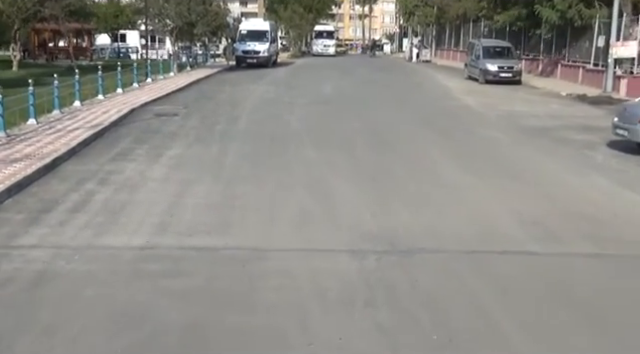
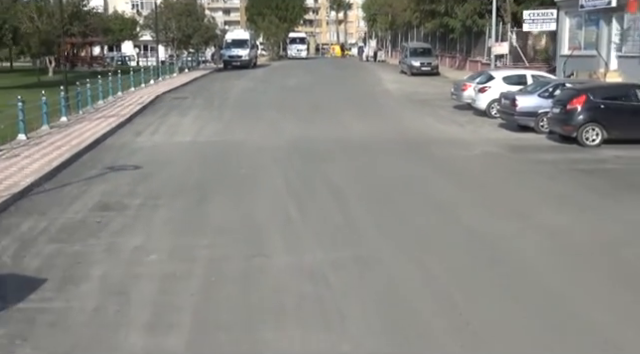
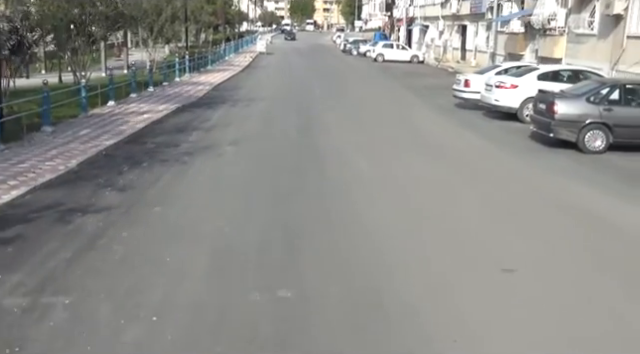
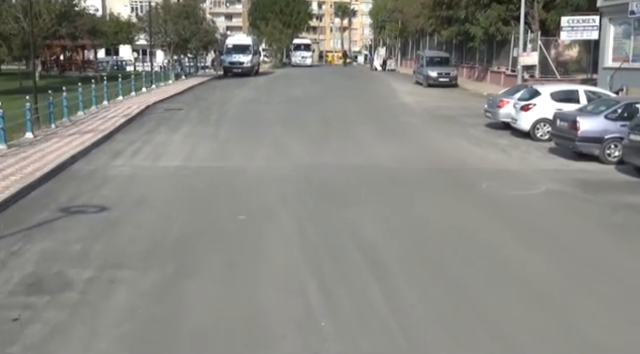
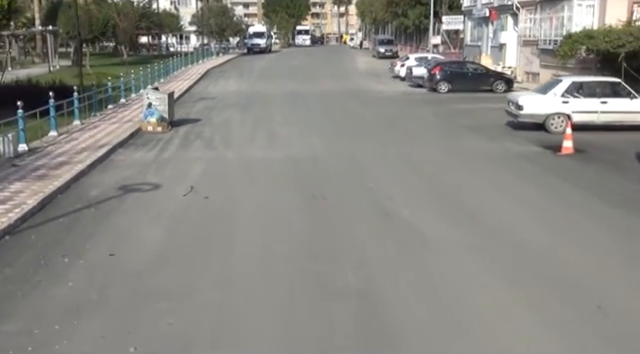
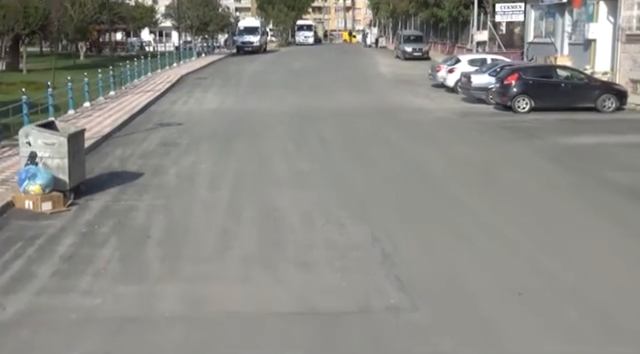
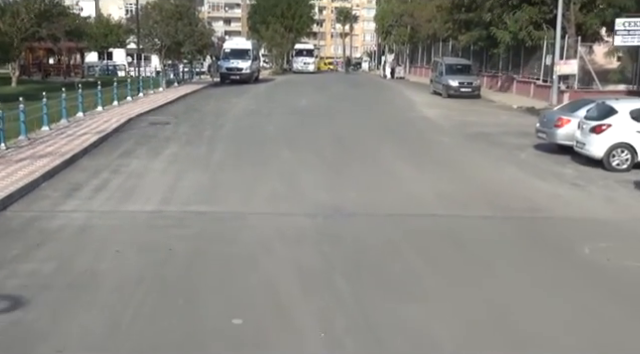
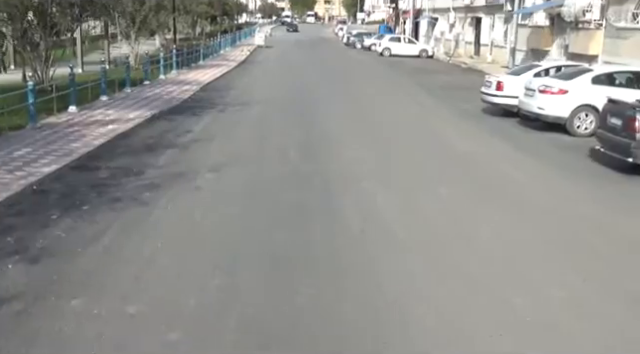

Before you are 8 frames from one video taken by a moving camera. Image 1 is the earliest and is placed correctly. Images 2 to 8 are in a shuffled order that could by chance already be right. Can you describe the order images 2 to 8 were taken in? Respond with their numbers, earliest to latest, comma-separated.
7, 4, 2, 6, 5, 8, 3
